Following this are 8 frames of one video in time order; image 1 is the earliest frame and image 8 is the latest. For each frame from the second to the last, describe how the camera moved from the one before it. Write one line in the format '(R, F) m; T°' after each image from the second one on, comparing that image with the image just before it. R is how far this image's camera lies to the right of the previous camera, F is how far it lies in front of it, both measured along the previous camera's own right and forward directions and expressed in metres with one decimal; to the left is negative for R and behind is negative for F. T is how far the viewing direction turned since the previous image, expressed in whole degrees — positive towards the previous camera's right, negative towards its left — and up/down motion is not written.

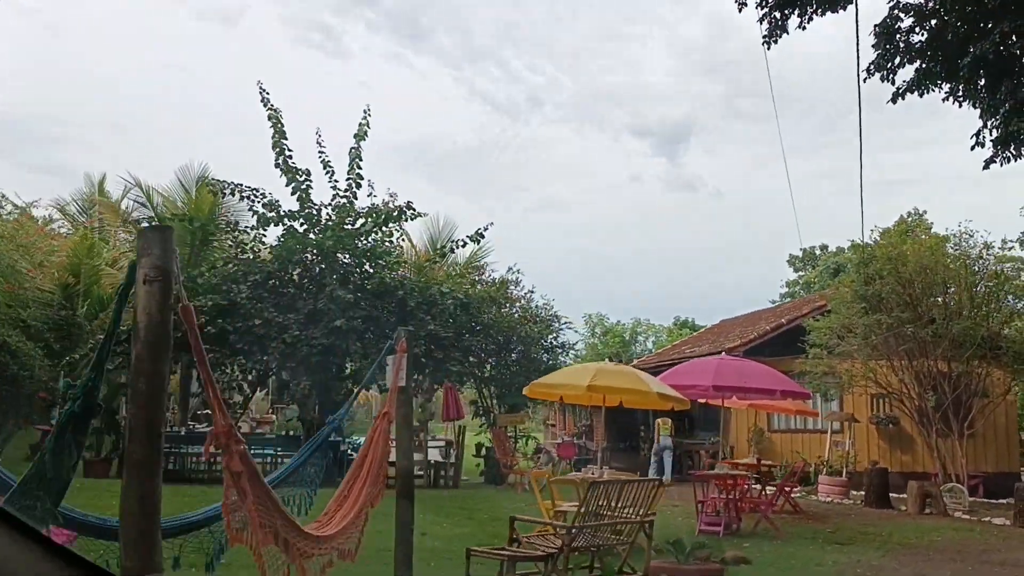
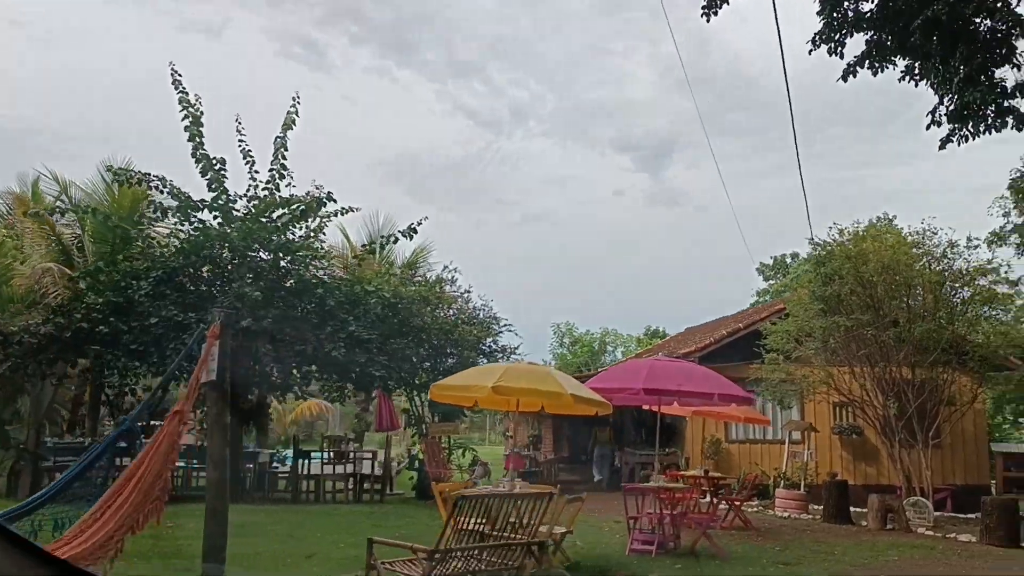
(+0.7, +0.9) m; +1°
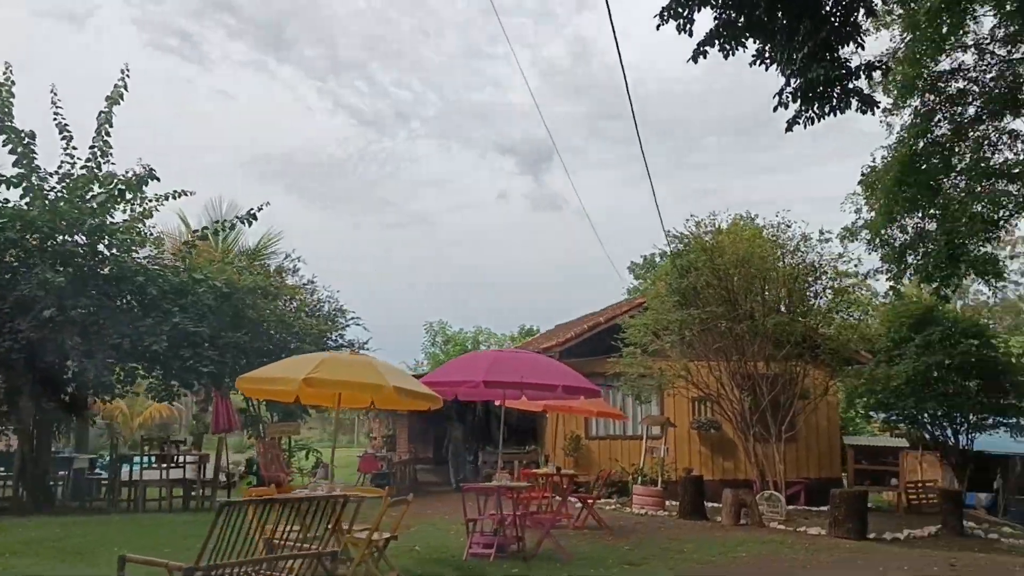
(+0.5, +0.6) m; +7°
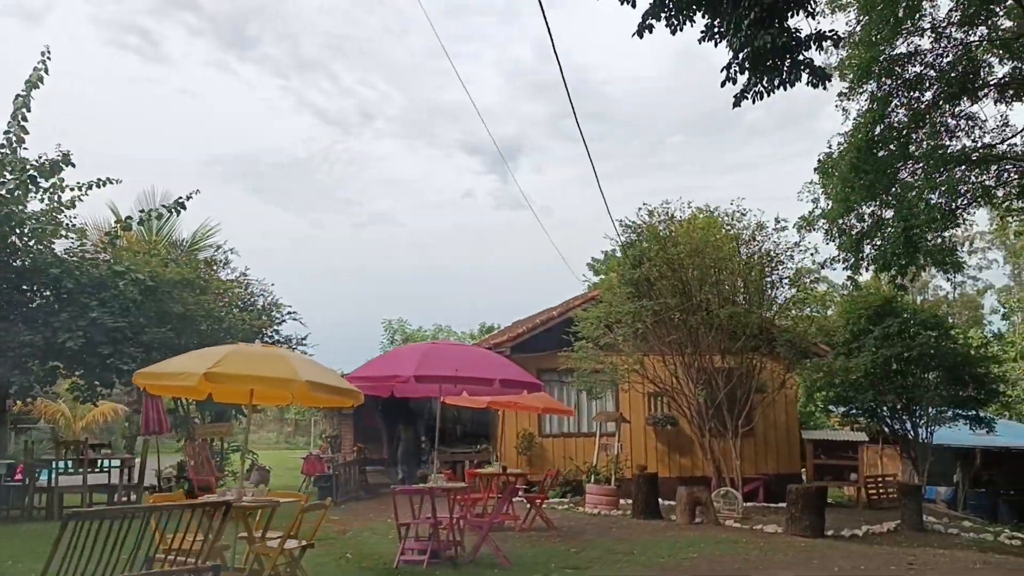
(+0.3, +0.5) m; +2°
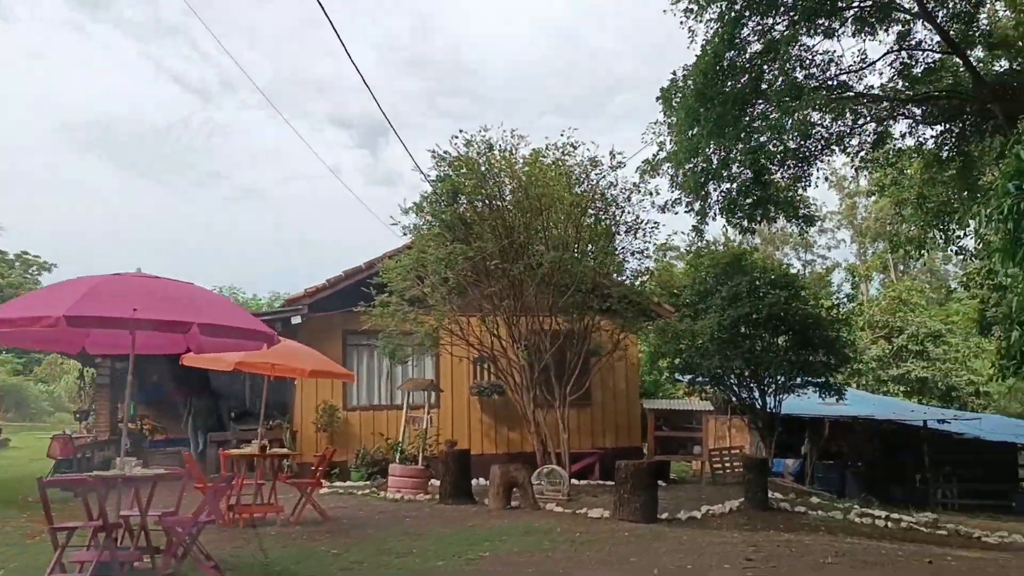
(+0.9, +2.0) m; +8°
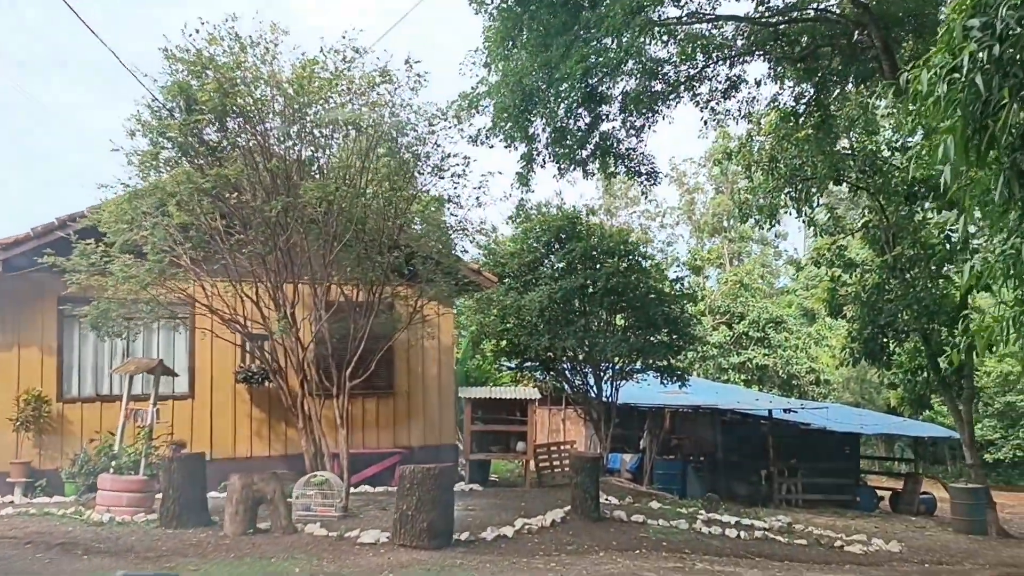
(+0.8, +2.5) m; +9°
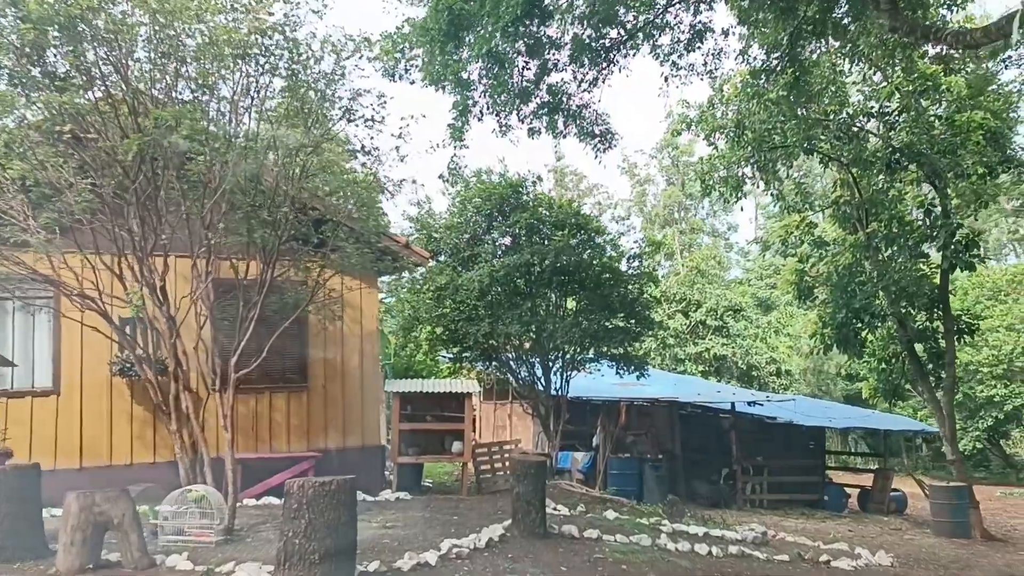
(+0.2, +1.6) m; +3°
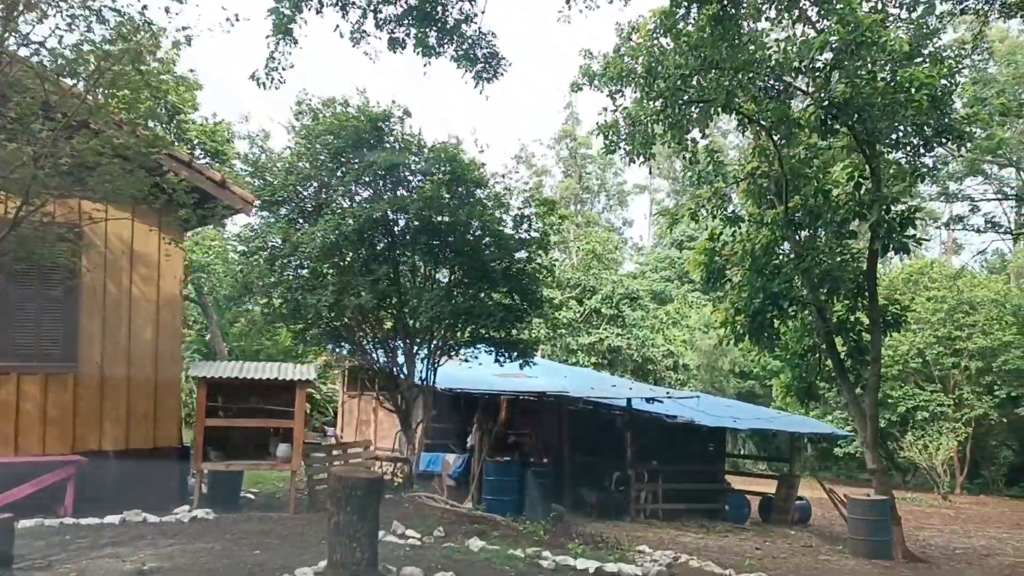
(+0.4, +2.2) m; +7°
